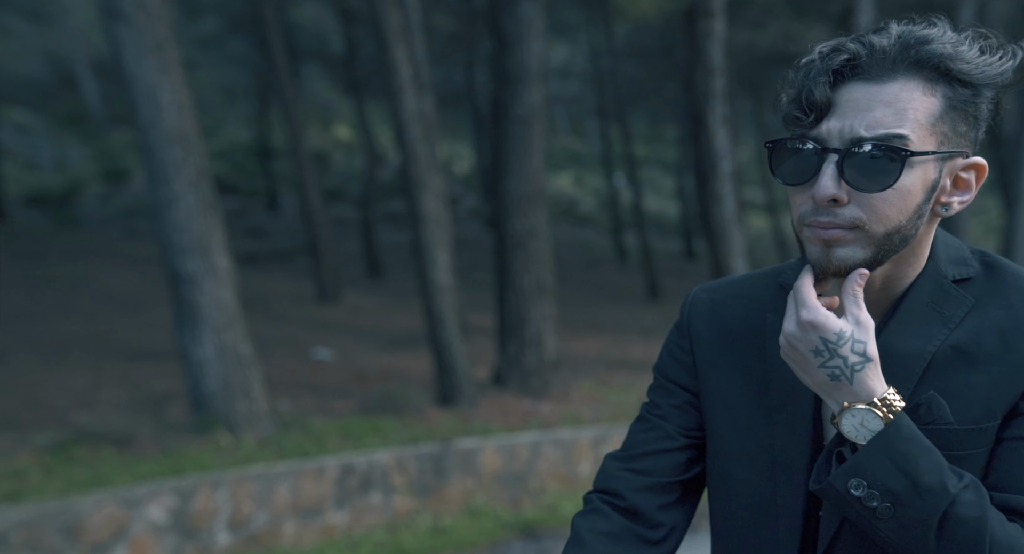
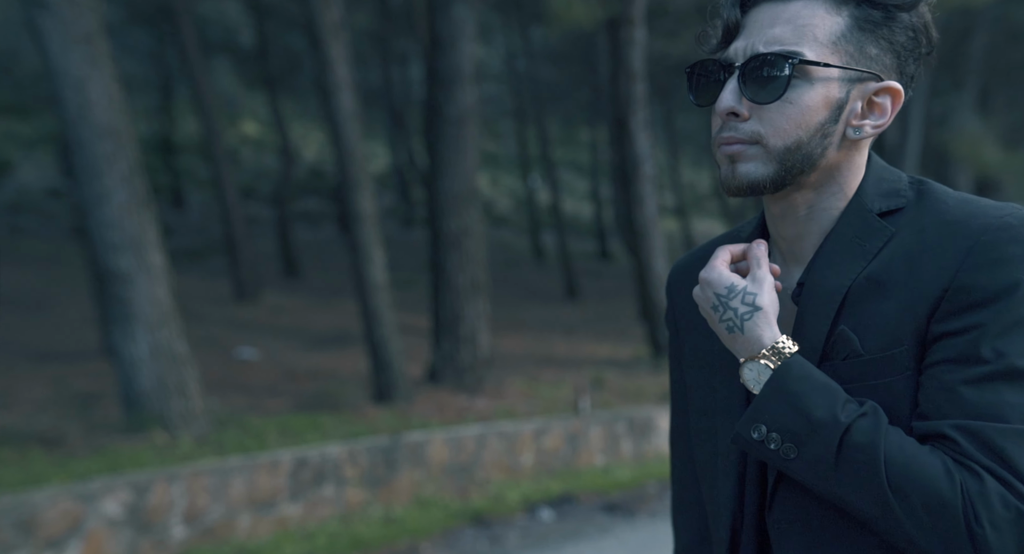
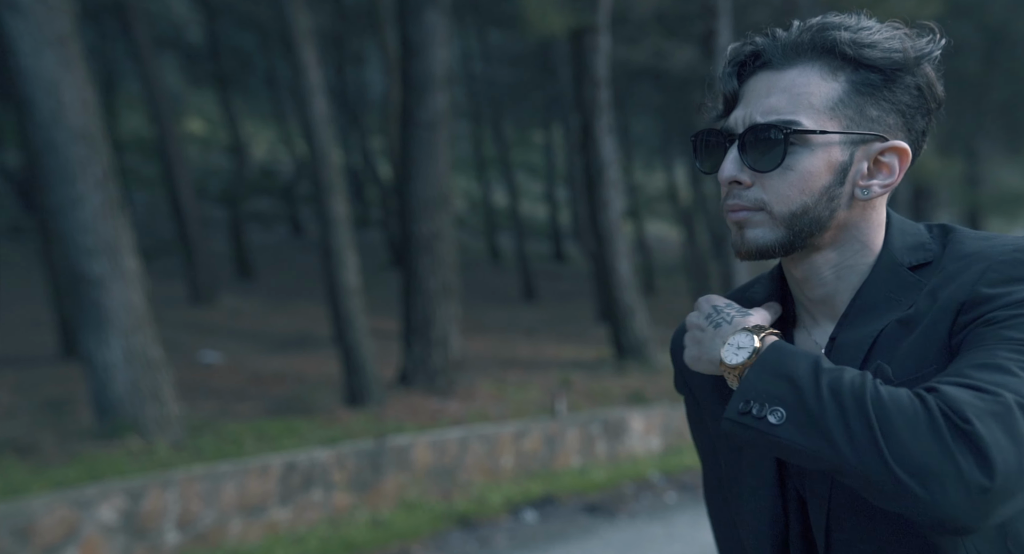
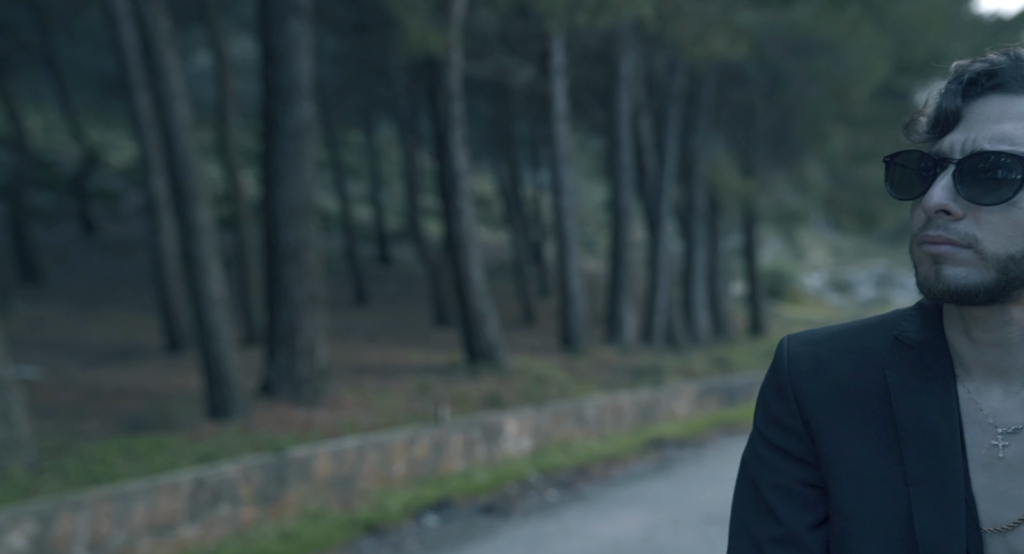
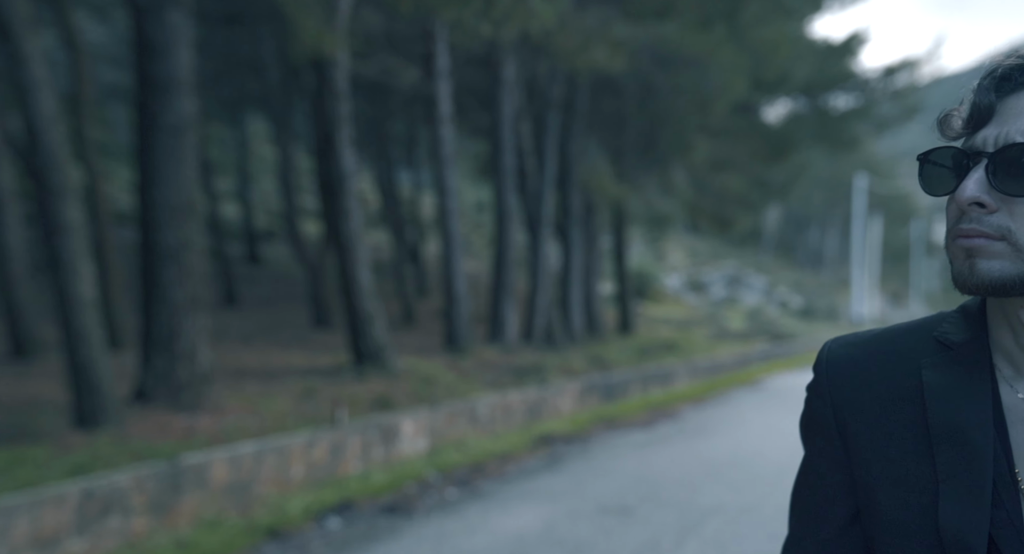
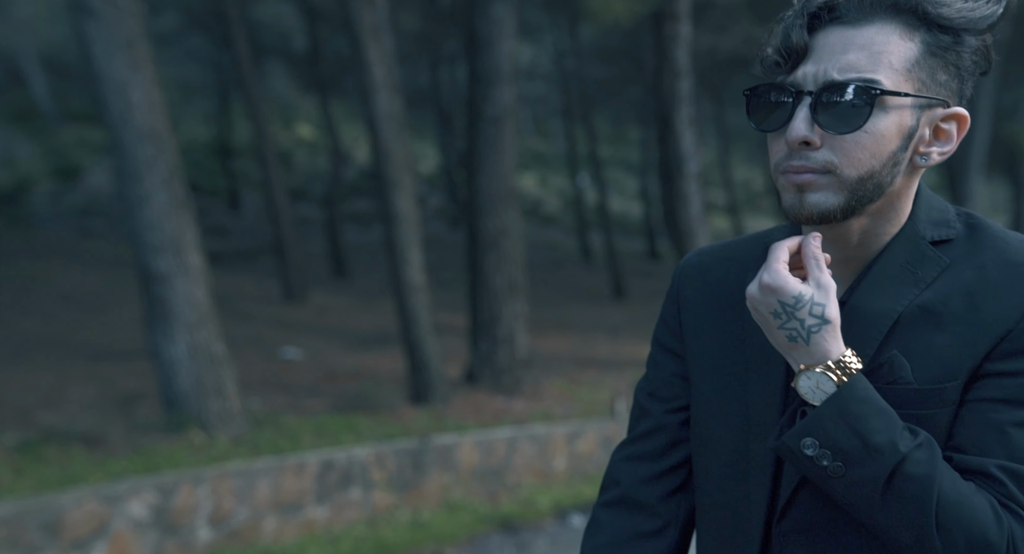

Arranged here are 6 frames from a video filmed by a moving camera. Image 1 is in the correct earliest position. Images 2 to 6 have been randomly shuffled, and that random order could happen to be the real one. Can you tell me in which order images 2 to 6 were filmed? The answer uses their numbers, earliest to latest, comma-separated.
6, 2, 3, 4, 5
